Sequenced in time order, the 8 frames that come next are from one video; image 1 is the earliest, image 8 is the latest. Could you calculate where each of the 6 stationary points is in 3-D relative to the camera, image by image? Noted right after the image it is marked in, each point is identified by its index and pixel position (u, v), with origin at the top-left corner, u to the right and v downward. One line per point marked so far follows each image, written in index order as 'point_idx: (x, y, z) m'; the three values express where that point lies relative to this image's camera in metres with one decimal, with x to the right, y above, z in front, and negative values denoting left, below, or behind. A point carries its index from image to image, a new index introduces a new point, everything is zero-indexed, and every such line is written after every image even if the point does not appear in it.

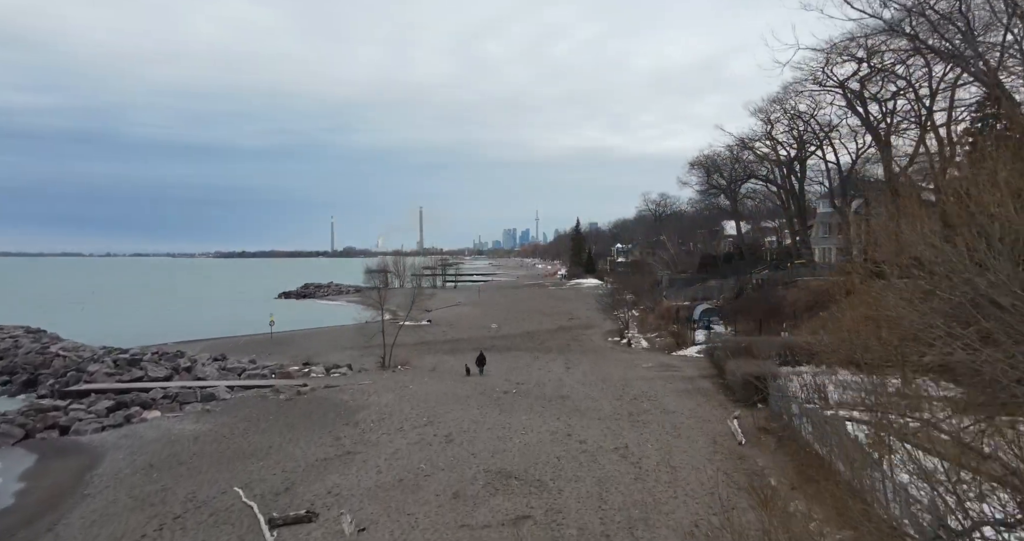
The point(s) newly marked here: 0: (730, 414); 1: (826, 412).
0: (+5.9, -3.9, +18.6) m
1: (+7.7, -3.4, +16.8) m
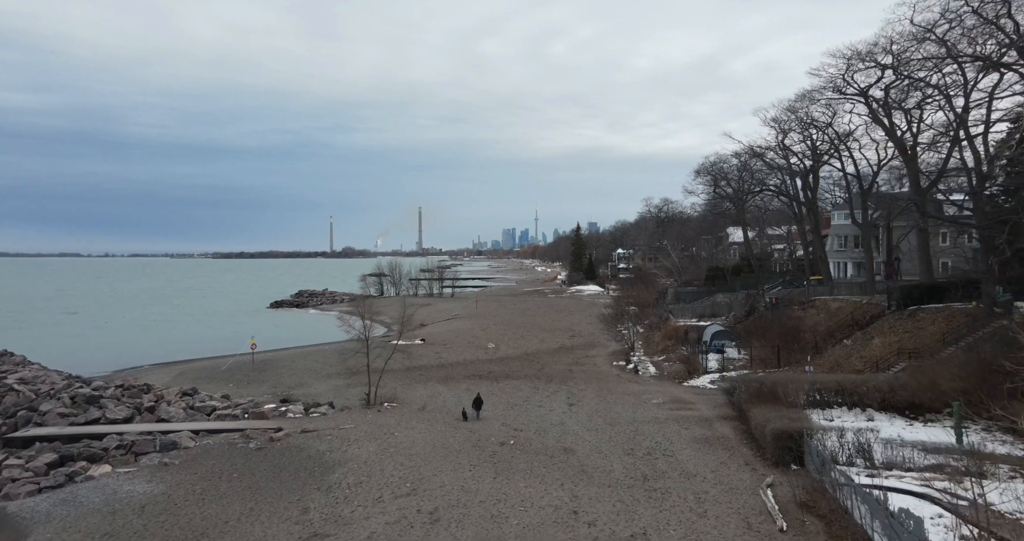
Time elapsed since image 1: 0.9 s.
0: (+5.8, -4.9, +16.1) m
1: (+7.6, -4.4, +14.3) m
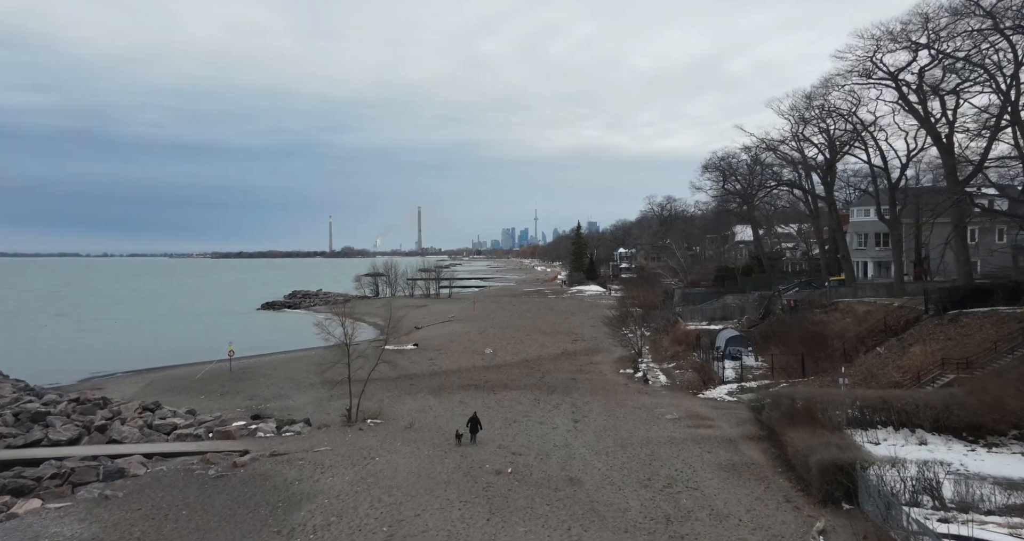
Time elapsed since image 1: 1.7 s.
0: (+5.7, -4.9, +13.4) m
1: (+7.6, -4.5, +11.7) m
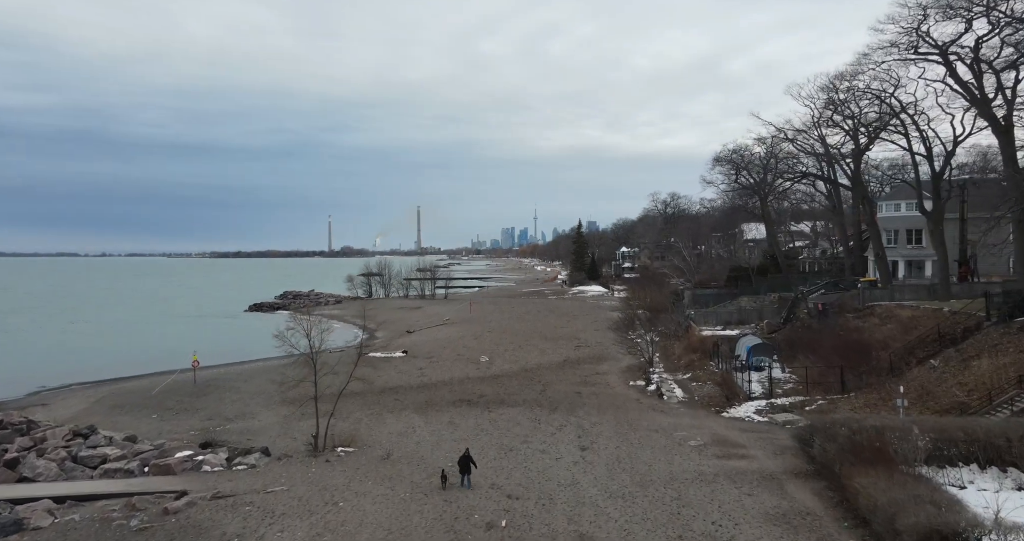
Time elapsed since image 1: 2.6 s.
0: (+5.6, -4.9, +10.0) m
1: (+7.5, -4.5, +8.2) m
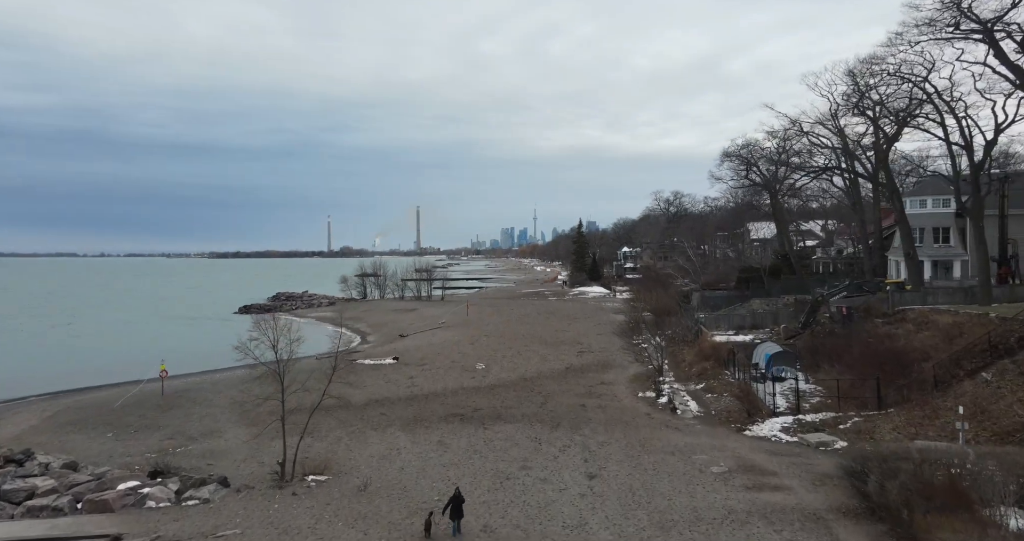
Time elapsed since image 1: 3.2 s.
0: (+5.5, -5.0, +7.4) m
1: (+7.4, -4.5, +5.6) m
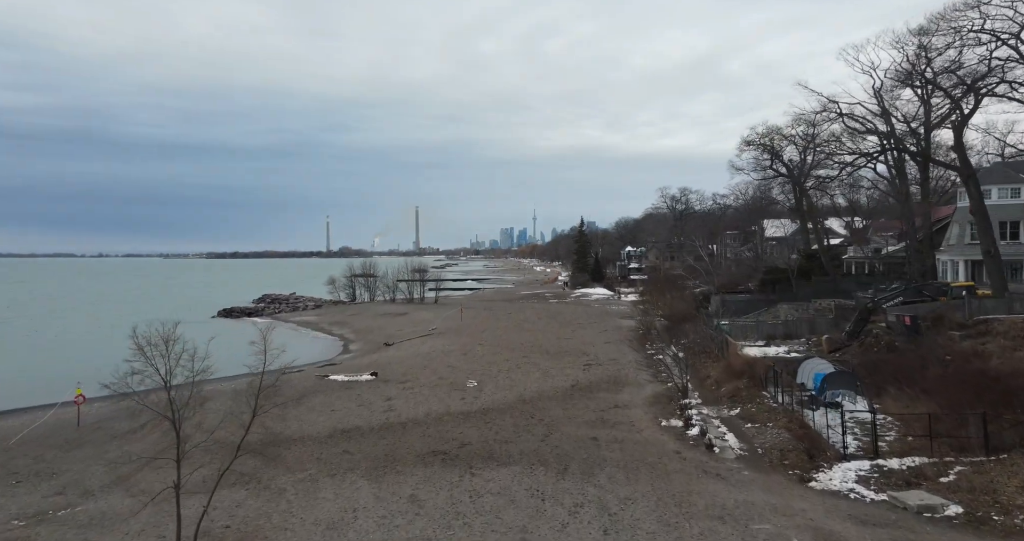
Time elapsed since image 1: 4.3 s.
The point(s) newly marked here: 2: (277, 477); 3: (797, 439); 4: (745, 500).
0: (+5.4, -5.0, +2.4) m
1: (+7.3, -4.6, +0.6) m
2: (-5.9, -5.1, +17.4) m
3: (+7.9, -4.6, +19.0) m
4: (+5.3, -5.2, +15.6) m
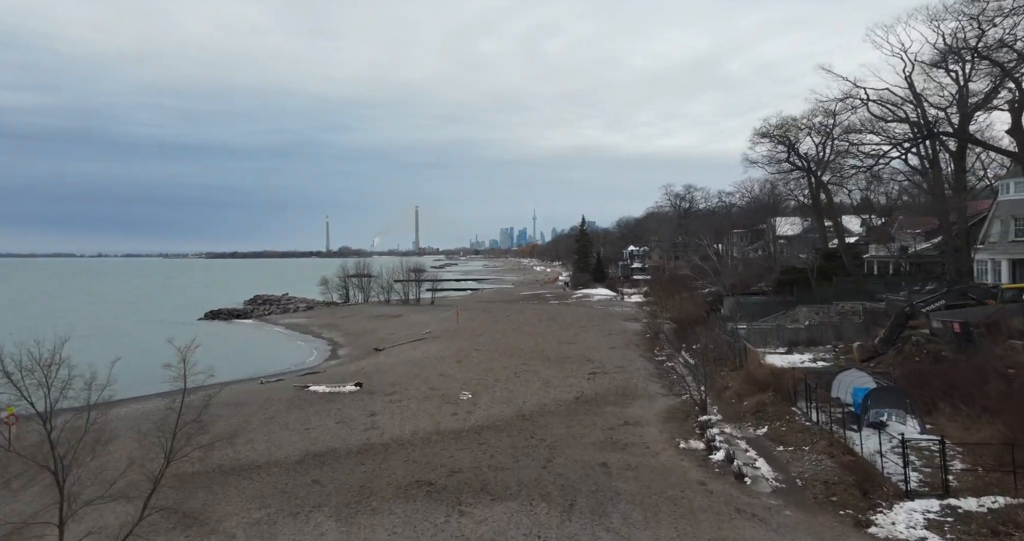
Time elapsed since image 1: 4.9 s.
0: (+5.3, -5.0, -0.4) m
1: (+7.2, -4.6, -2.2) m
2: (-5.9, -5.1, +14.6) m
3: (+7.8, -4.6, +16.1) m
4: (+5.2, -5.2, +12.8) m
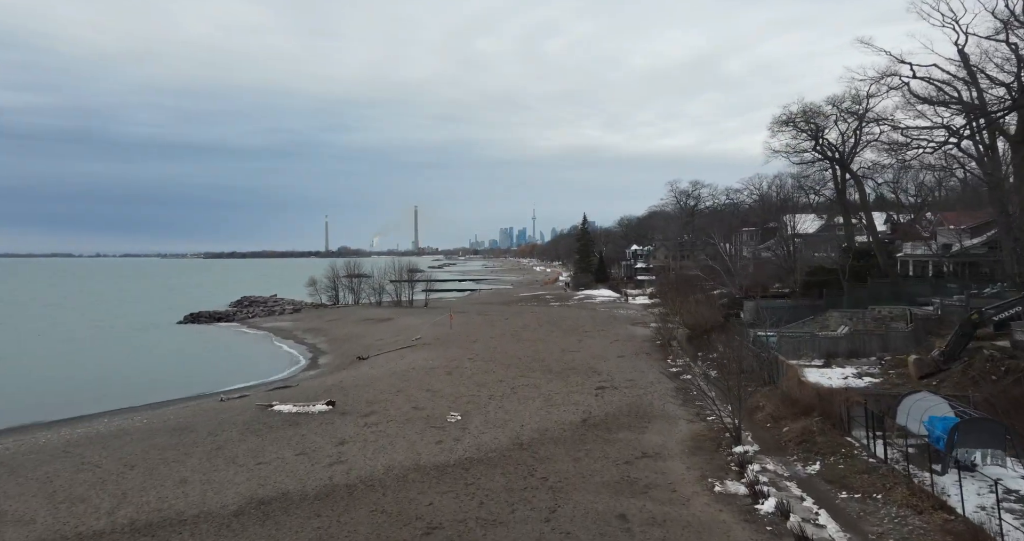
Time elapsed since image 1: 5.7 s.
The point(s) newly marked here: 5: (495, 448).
0: (+5.2, -5.0, -4.4) m
1: (+7.1, -4.6, -6.2) m
2: (-6.1, -5.2, +10.6) m
3: (+7.7, -4.6, +12.2) m
4: (+5.0, -5.2, +8.8) m
5: (-0.6, -5.1, +19.8) m
